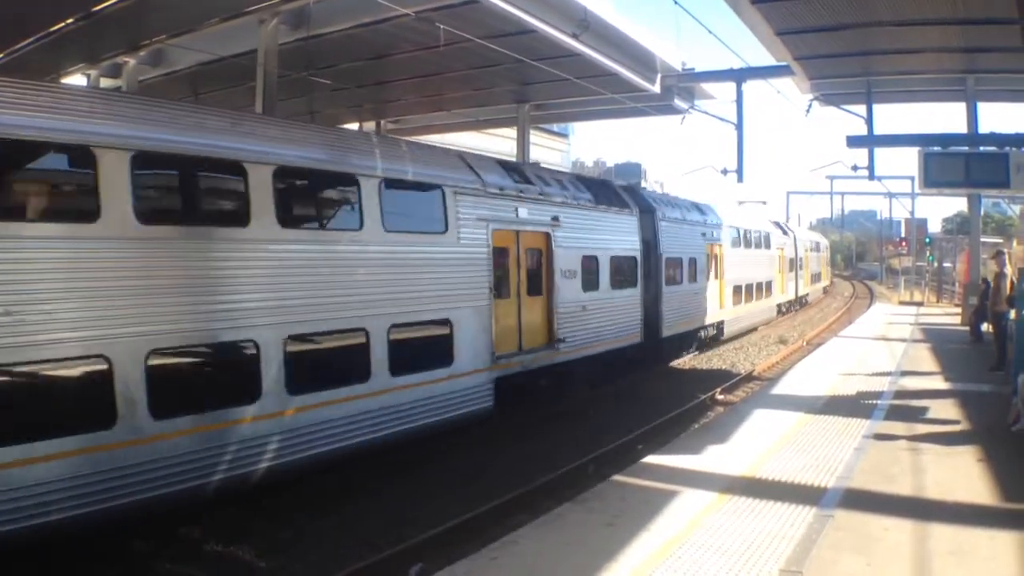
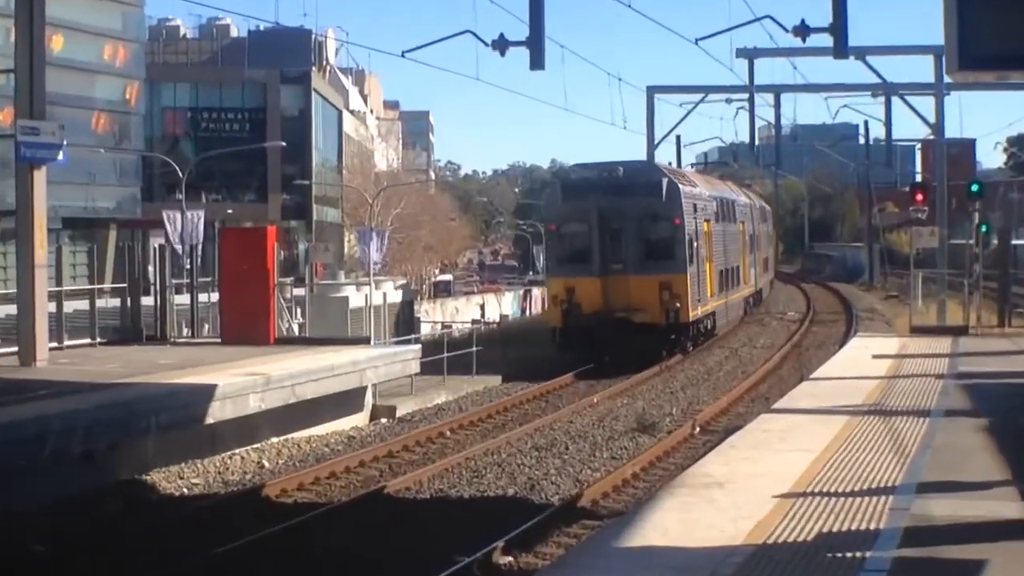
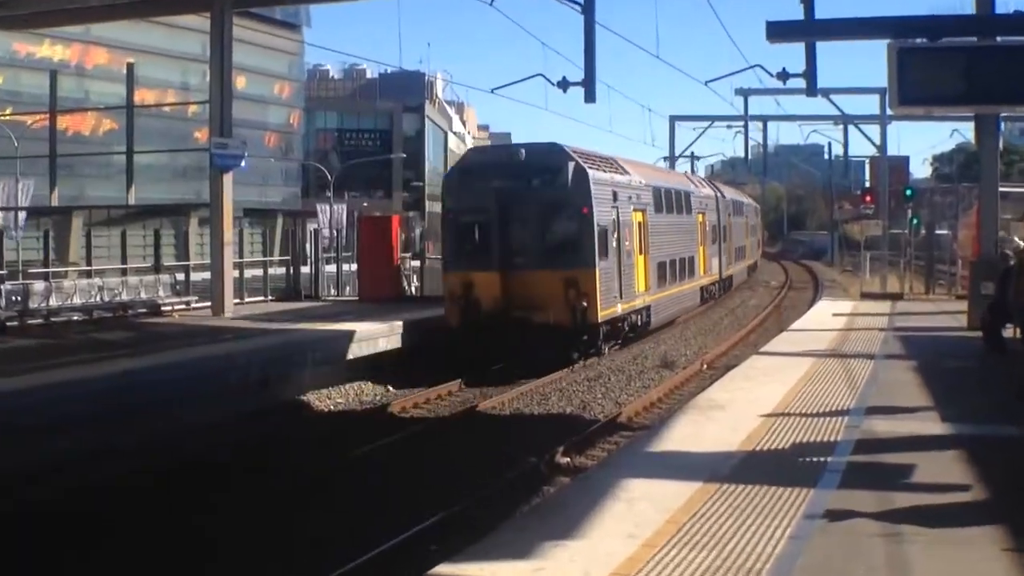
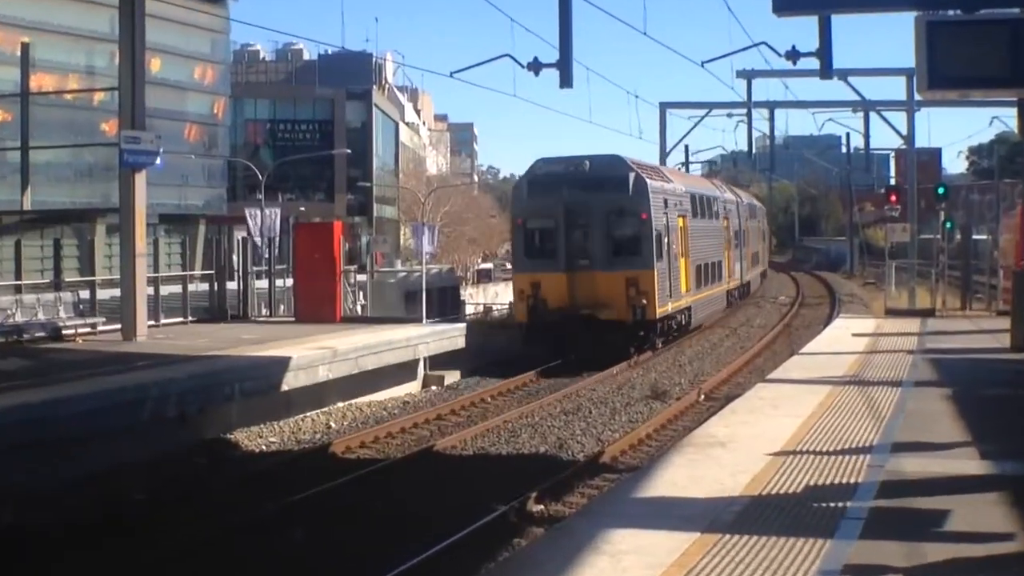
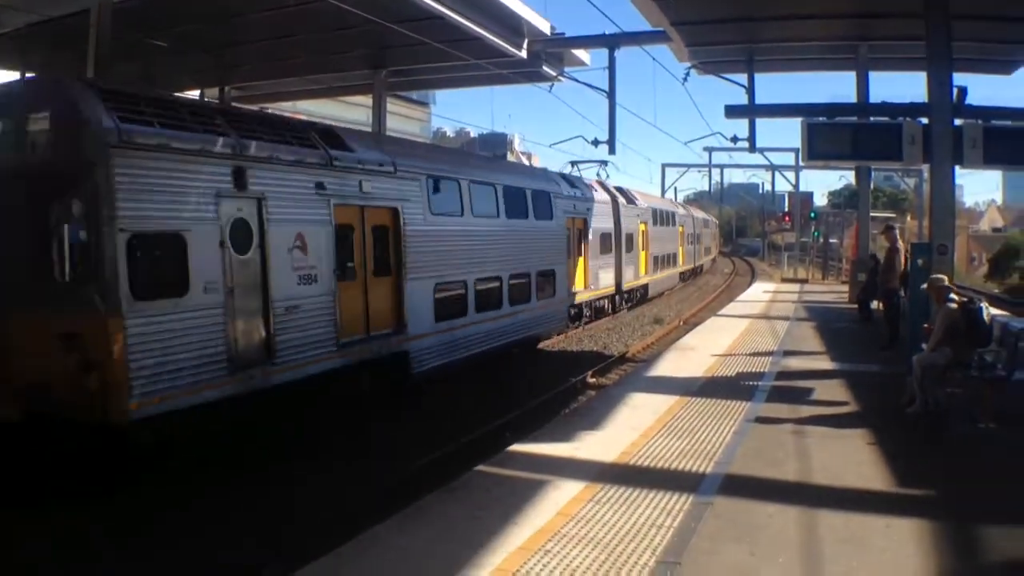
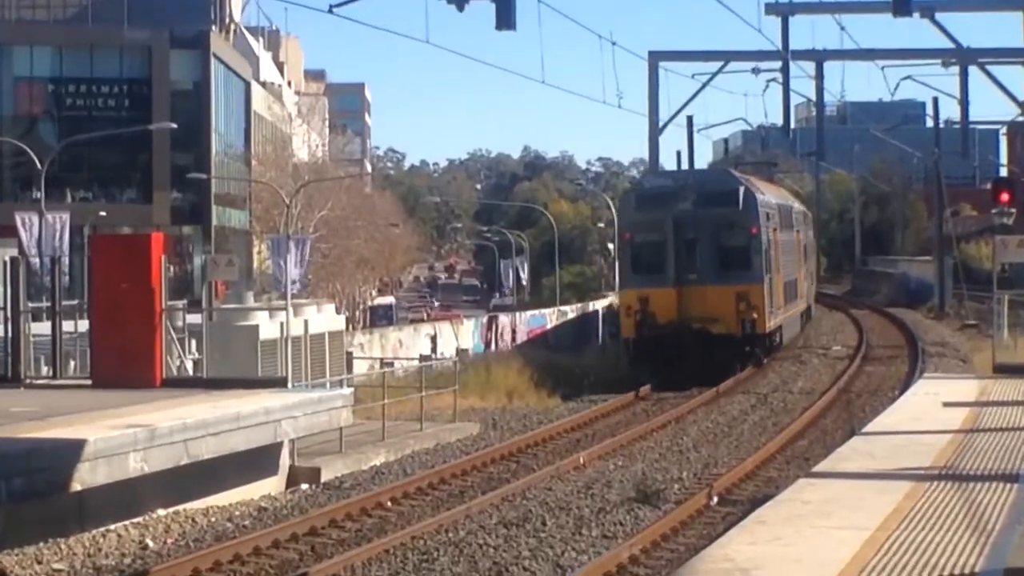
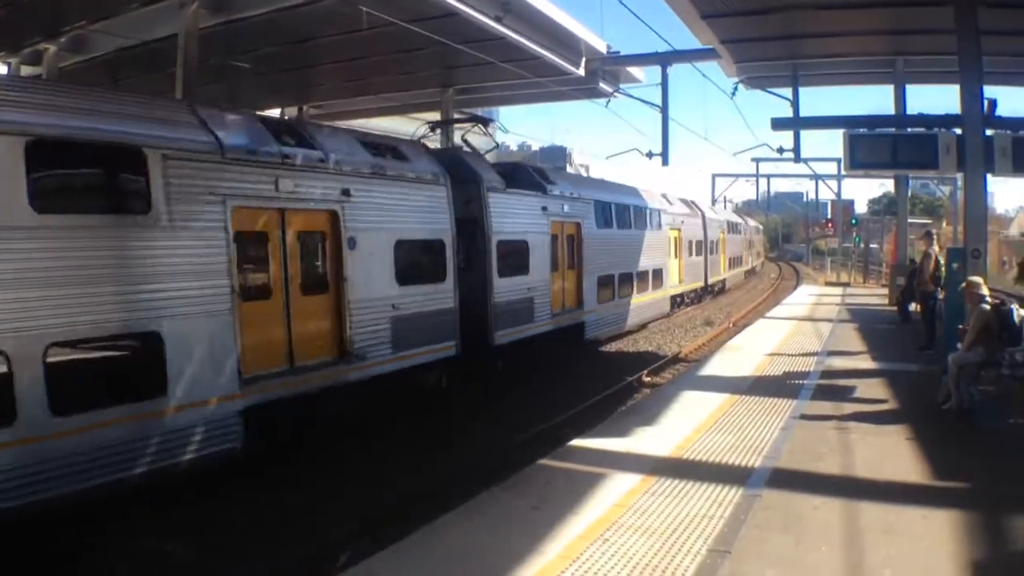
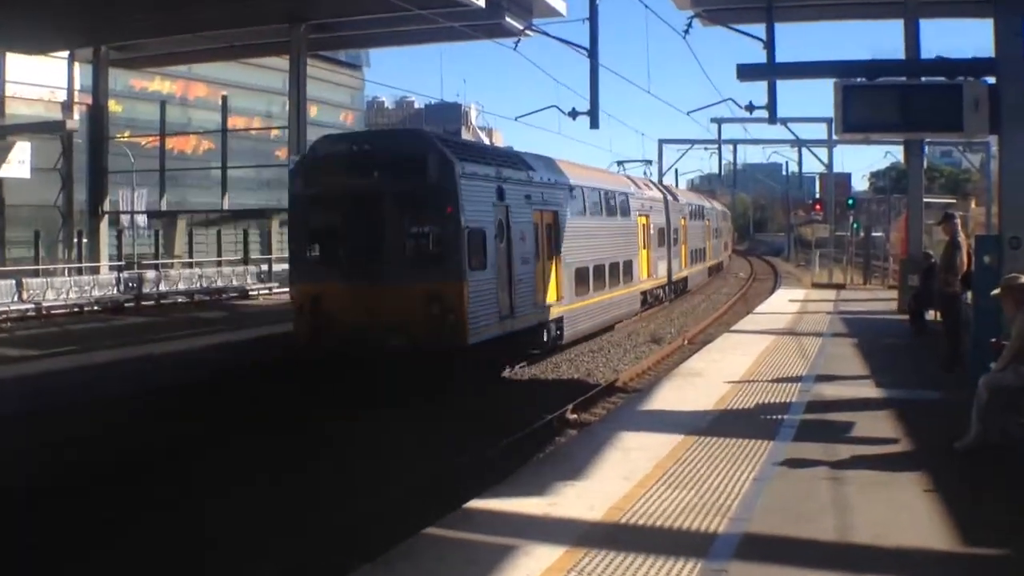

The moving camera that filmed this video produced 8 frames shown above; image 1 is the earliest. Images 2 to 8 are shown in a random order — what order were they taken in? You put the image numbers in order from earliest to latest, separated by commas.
7, 5, 8, 3, 4, 2, 6
